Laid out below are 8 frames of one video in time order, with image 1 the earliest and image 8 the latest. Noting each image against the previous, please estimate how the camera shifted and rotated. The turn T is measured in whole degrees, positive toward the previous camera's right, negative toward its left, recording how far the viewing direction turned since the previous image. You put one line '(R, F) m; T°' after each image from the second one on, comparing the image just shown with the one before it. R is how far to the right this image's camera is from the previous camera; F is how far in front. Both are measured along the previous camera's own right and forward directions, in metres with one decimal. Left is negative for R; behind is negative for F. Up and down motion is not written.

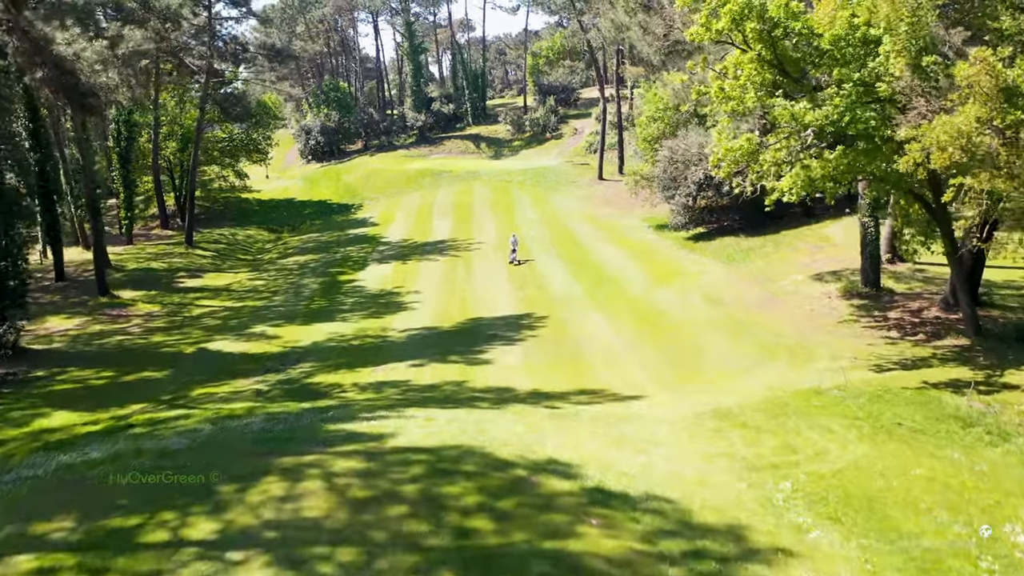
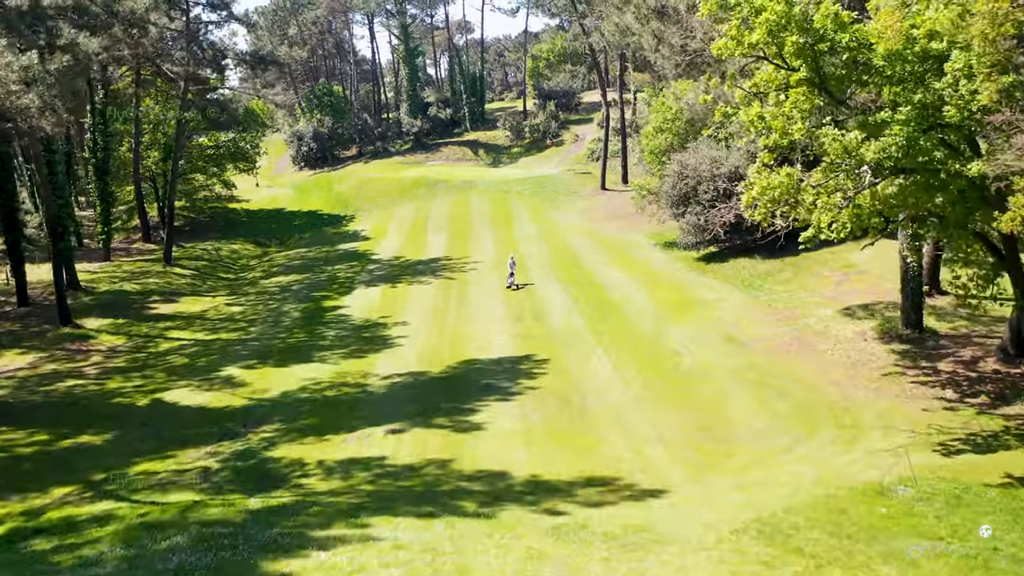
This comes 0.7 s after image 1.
(+0.1, +2.2) m; 0°
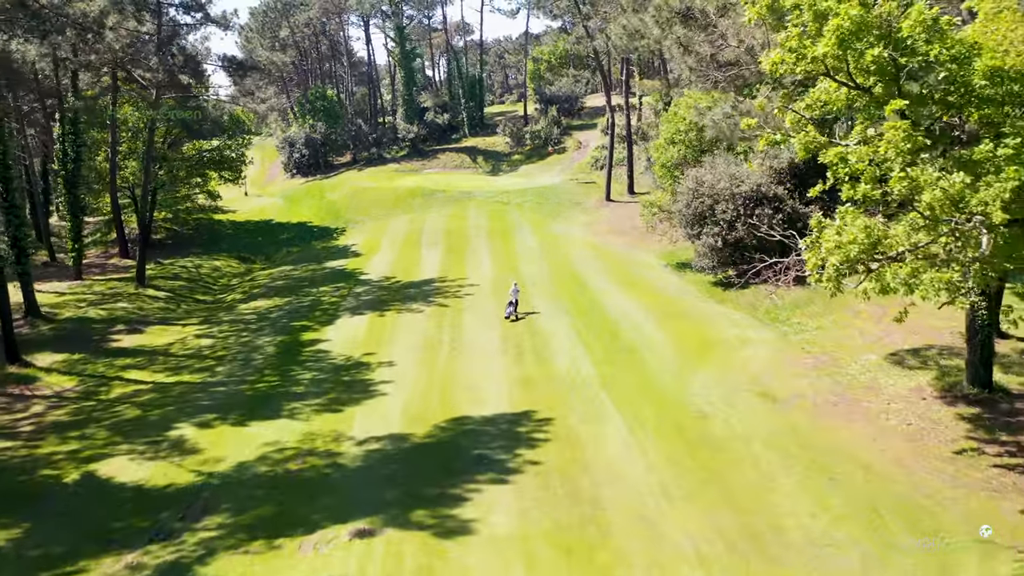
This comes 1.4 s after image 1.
(+0.1, +2.6) m; 0°
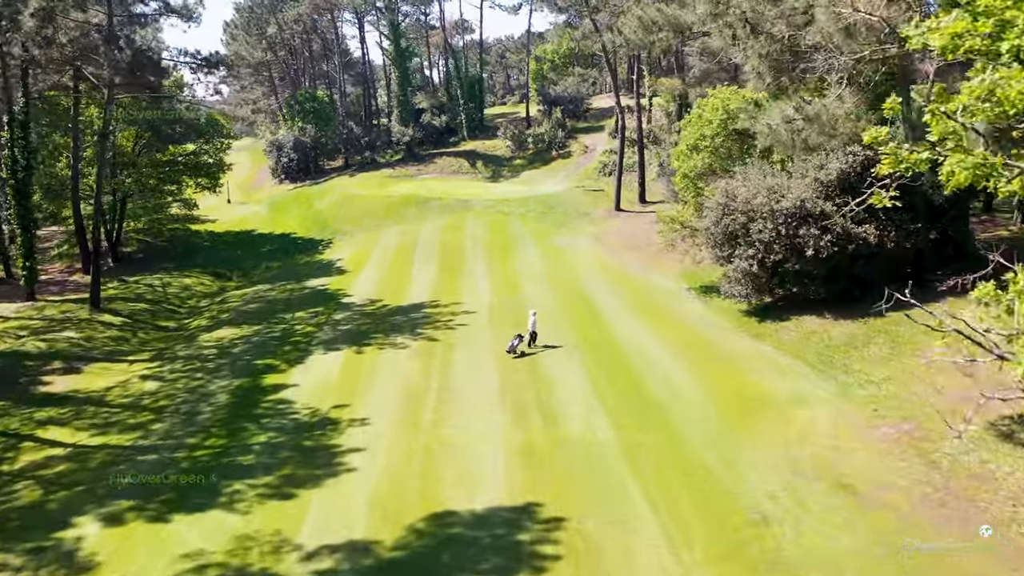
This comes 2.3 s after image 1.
(0.0, +3.8) m; 0°
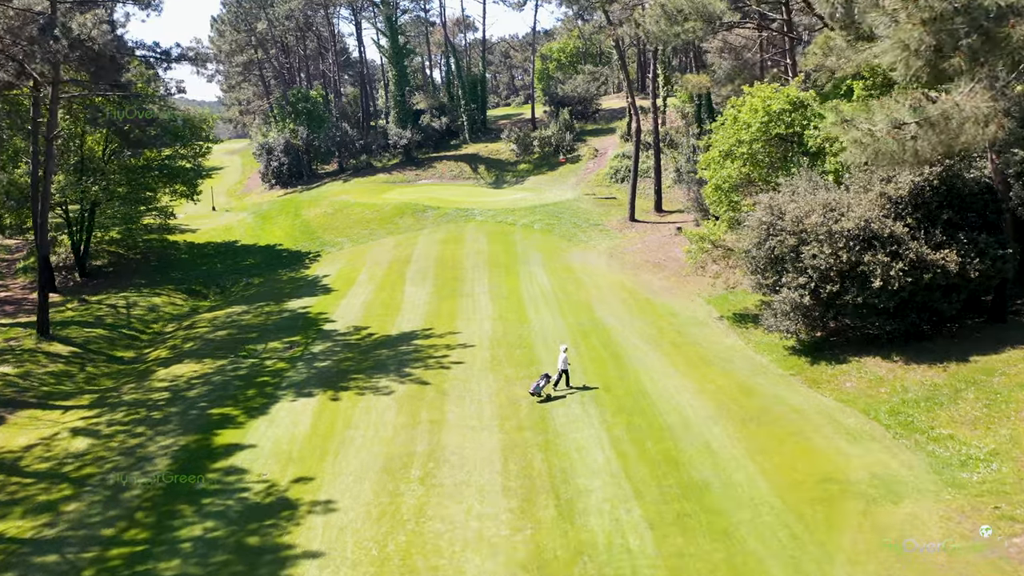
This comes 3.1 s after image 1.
(0.0, +3.6) m; 0°
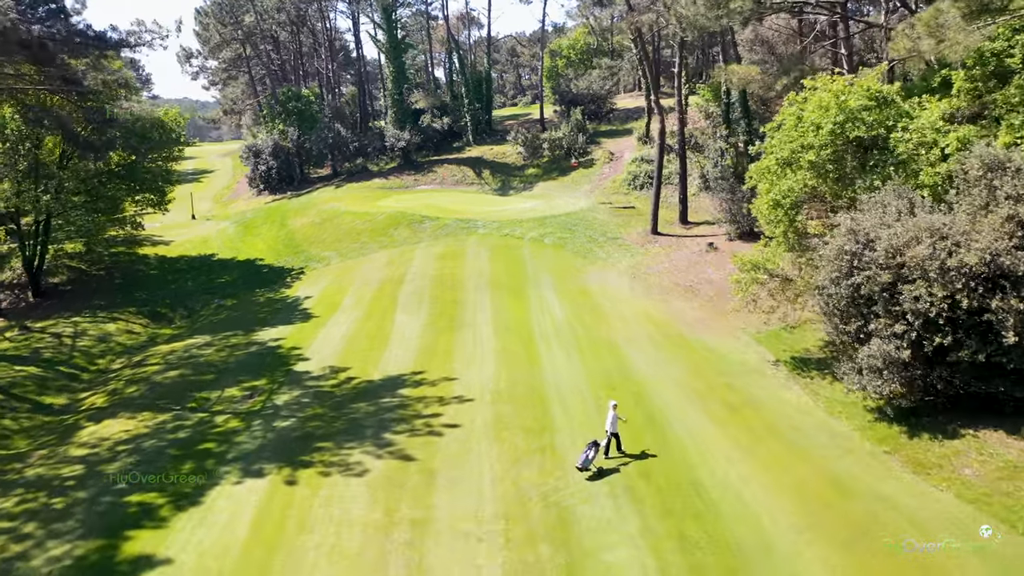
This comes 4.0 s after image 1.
(-0.1, +4.4) m; 0°
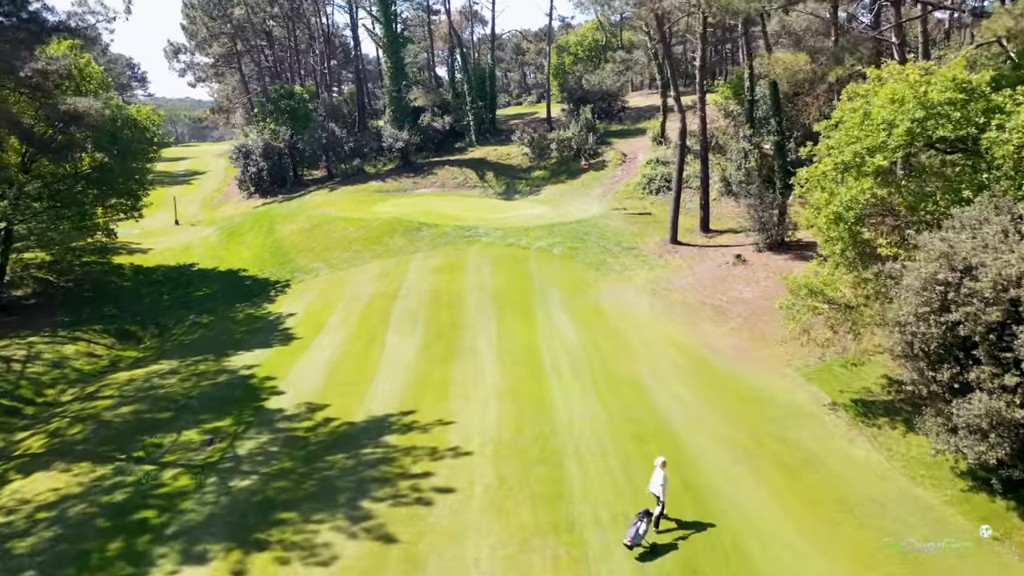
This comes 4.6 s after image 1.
(0.0, +3.1) m; 0°
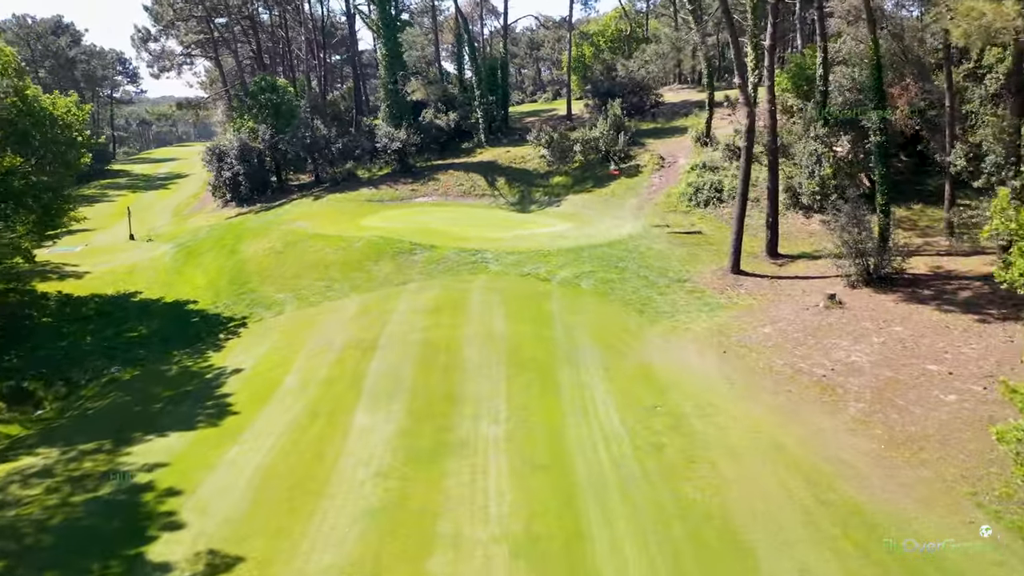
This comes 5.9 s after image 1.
(-0.1, +6.9) m; -1°
